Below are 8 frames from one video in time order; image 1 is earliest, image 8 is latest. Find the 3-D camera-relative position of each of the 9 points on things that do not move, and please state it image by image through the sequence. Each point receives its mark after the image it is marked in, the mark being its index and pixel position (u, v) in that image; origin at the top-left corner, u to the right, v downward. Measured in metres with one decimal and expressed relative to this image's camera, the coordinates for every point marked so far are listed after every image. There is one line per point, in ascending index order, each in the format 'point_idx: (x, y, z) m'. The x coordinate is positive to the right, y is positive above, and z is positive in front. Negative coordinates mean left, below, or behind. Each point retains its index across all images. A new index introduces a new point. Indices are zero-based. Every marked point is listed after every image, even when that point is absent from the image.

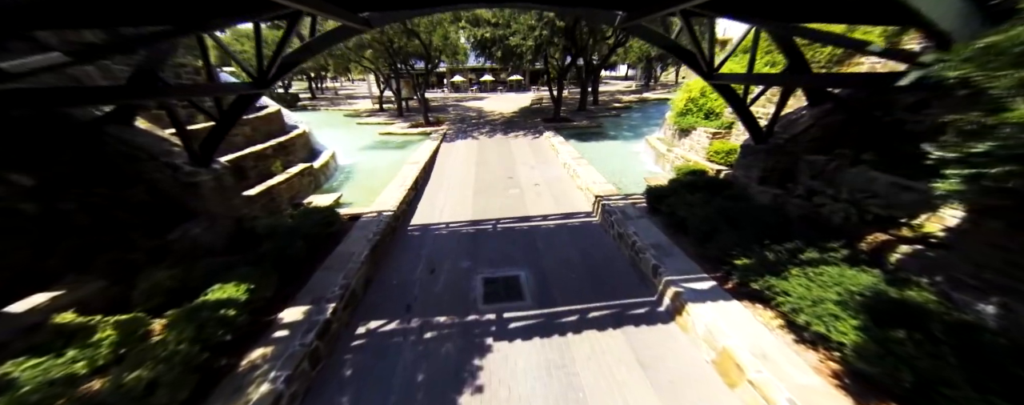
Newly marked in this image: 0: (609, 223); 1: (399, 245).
0: (+1.9, -0.4, +5.3) m
1: (-2.1, -0.8, +5.0) m
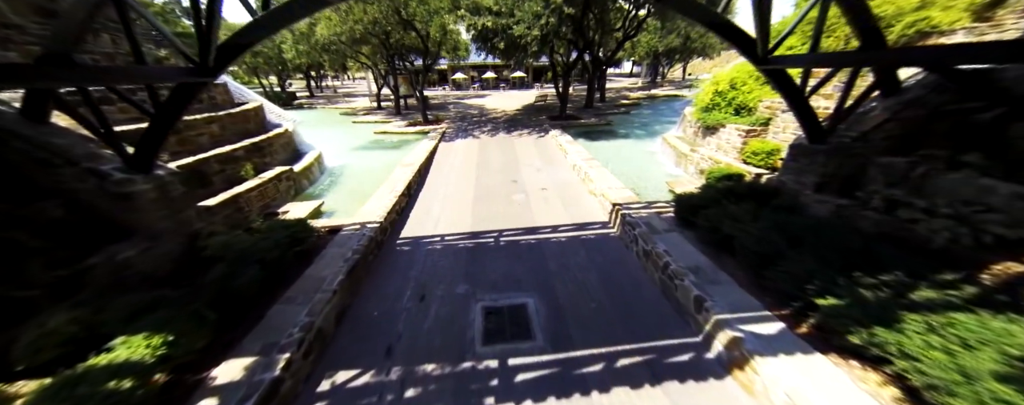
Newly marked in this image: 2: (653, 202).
0: (+2.0, -0.6, +4.5) m
1: (-2.0, -1.0, +4.3) m
2: (+2.8, 0.0, +5.3) m
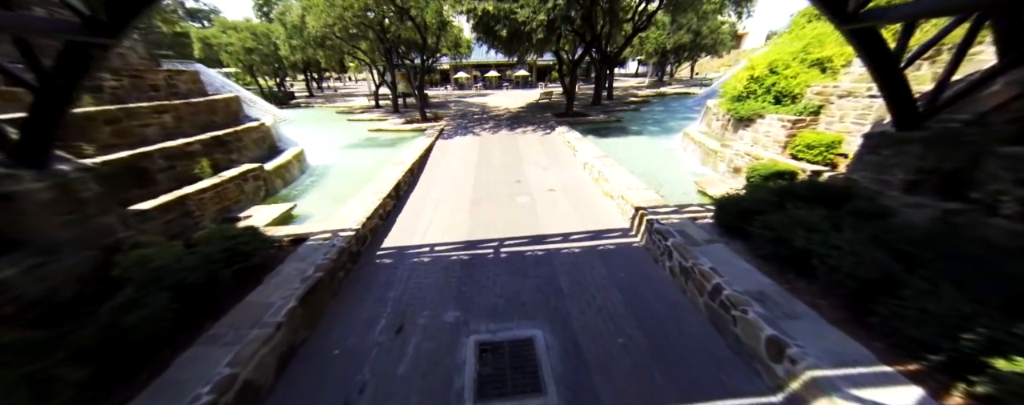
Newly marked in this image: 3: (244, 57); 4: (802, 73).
0: (+2.0, -0.6, +3.6) m
1: (-2.0, -1.1, +3.5) m
2: (+2.8, 0.0, +4.4) m
3: (-18.0, +9.8, +17.9) m
4: (+5.7, +2.5, +5.3) m
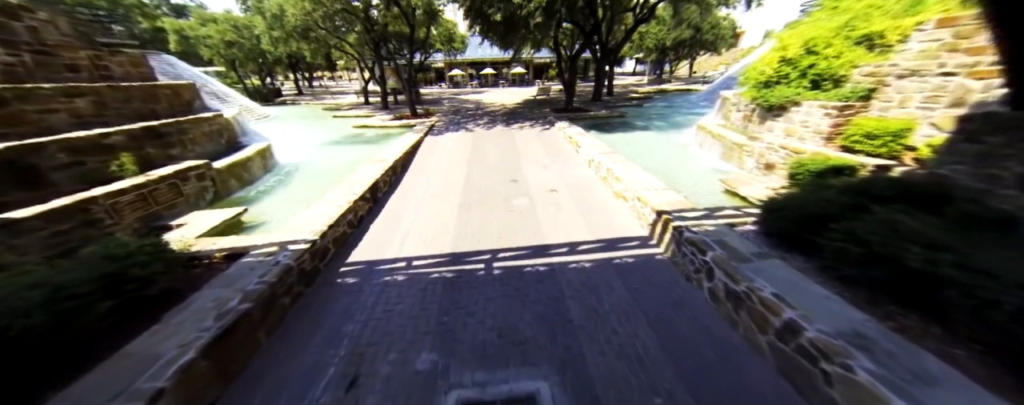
0: (+2.0, -0.7, +2.9) m
1: (-2.0, -1.1, +2.7) m
2: (+2.8, -0.1, +3.7) m
3: (-18.2, +9.6, +17.0) m
4: (+5.6, +2.5, +4.6) m
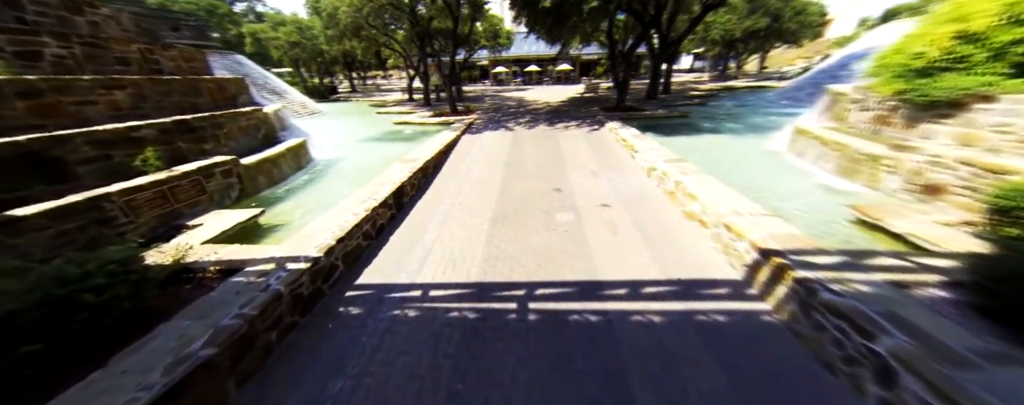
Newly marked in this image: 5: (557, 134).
0: (+2.3, -1.0, +1.8) m
1: (-1.7, -1.2, +2.2) m
2: (+3.2, -0.5, +2.5) m
3: (-15.3, +10.4, +18.4) m
4: (+6.3, +2.0, +3.0) m
5: (+1.4, +2.1, +8.3) m
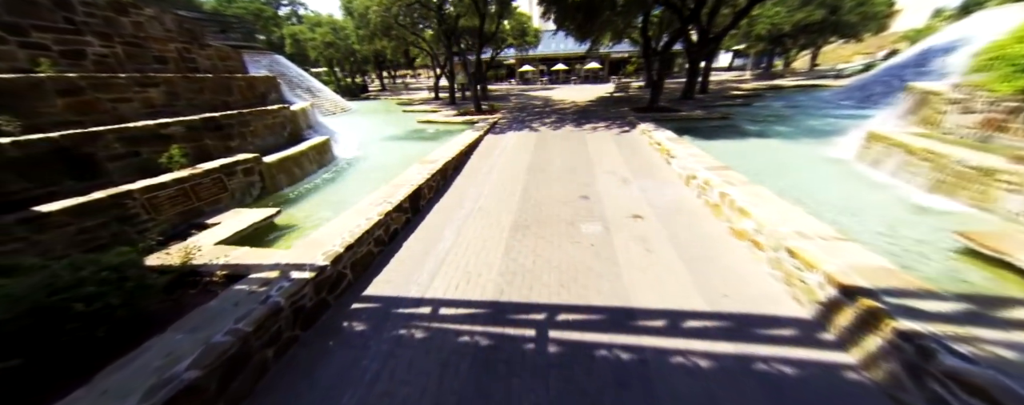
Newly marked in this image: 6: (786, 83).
0: (+2.4, -1.2, +1.3) m
1: (-1.6, -1.3, +2.0) m
2: (+3.4, -0.7, +1.9) m
3: (-13.4, +10.8, +19.2) m
4: (+6.5, +1.7, +2.2) m
5: (+2.1, +2.0, +7.8) m
6: (+20.1, +8.7, +19.7) m
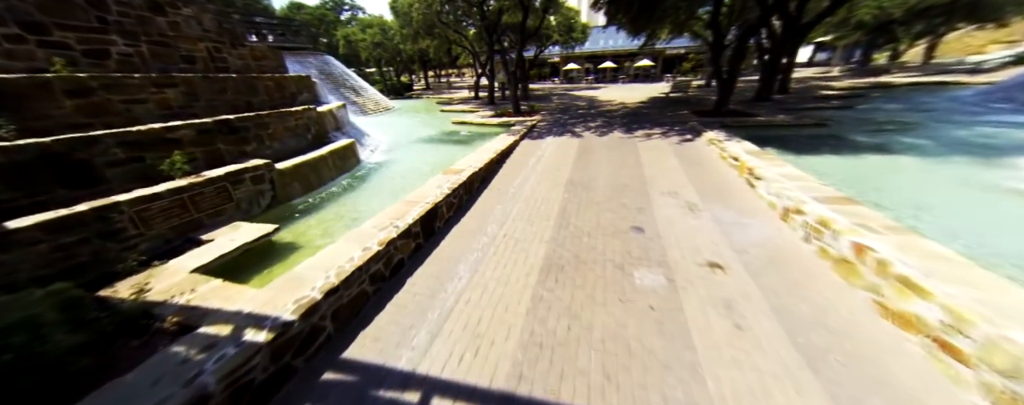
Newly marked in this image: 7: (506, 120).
0: (+2.3, -1.7, +0.2) m
1: (-1.5, -1.5, +1.4) m
2: (+3.4, -1.2, +0.7) m
3: (-10.3, +11.1, +20.0) m
4: (+6.7, +0.9, +0.5) m
5: (+3.1, +1.5, +6.7) m
6: (+22.8, +7.2, +16.0) m
7: (-0.2, +3.0, +9.7) m
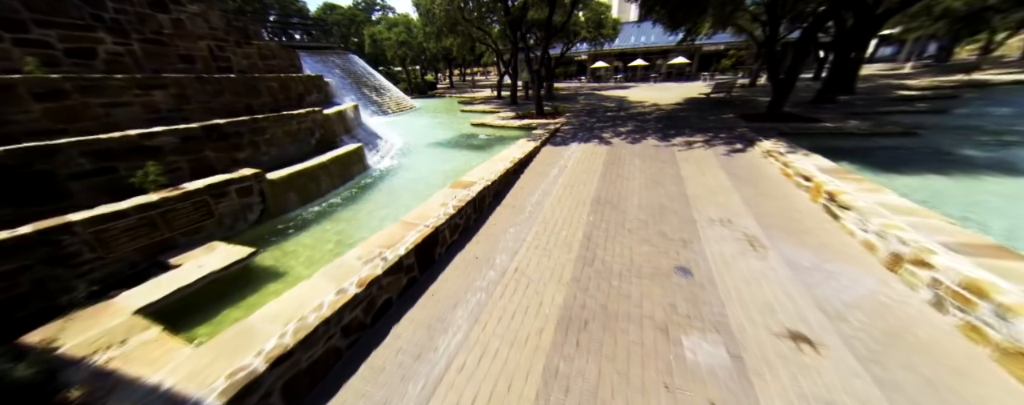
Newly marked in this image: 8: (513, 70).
0: (+2.1, -2.1, -0.6) m
1: (-1.6, -1.8, +0.9) m
2: (+3.3, -1.6, -0.2) m
3: (-8.4, +11.3, +20.0) m
4: (+6.6, +0.4, -0.7) m
5: (+3.5, +1.1, +5.8) m
6: (+24.1, +6.2, +13.5) m
7: (+0.5, +2.7, +9.1) m
8: (0.0, +7.2, +14.7) m
